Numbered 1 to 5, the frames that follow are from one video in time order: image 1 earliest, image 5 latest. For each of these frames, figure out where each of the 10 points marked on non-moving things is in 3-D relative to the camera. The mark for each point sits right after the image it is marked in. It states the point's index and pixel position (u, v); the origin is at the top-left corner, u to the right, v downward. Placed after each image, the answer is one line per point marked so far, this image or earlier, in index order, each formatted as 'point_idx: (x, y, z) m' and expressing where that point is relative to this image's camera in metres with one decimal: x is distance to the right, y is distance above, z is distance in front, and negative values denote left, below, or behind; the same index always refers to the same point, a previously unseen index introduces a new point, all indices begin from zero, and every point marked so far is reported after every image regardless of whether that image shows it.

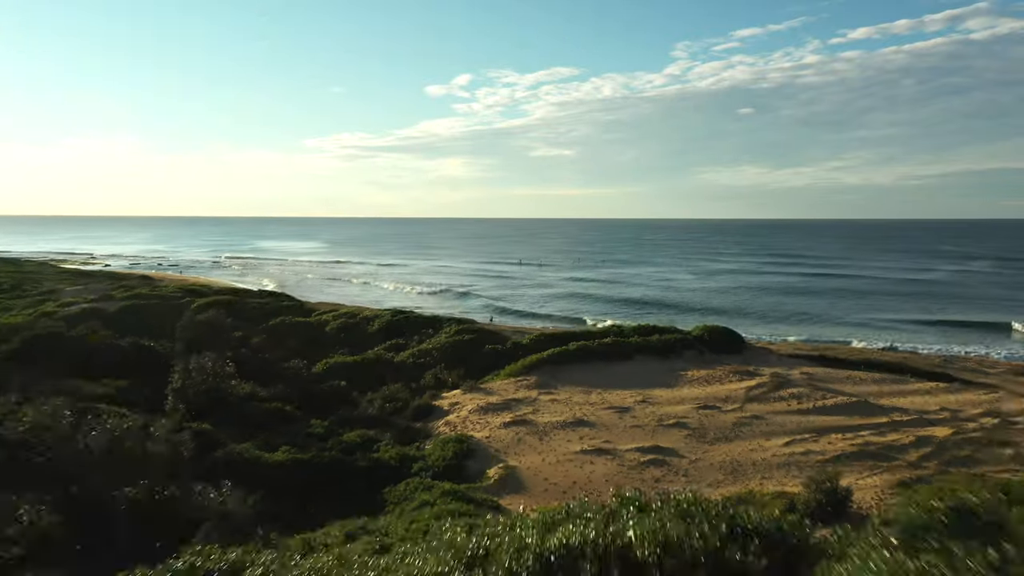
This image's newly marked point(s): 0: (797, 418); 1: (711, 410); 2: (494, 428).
0: (+8.7, -3.9, +18.7) m
1: (+6.4, -3.9, +19.6) m
2: (-0.6, -4.3, +19.0) m
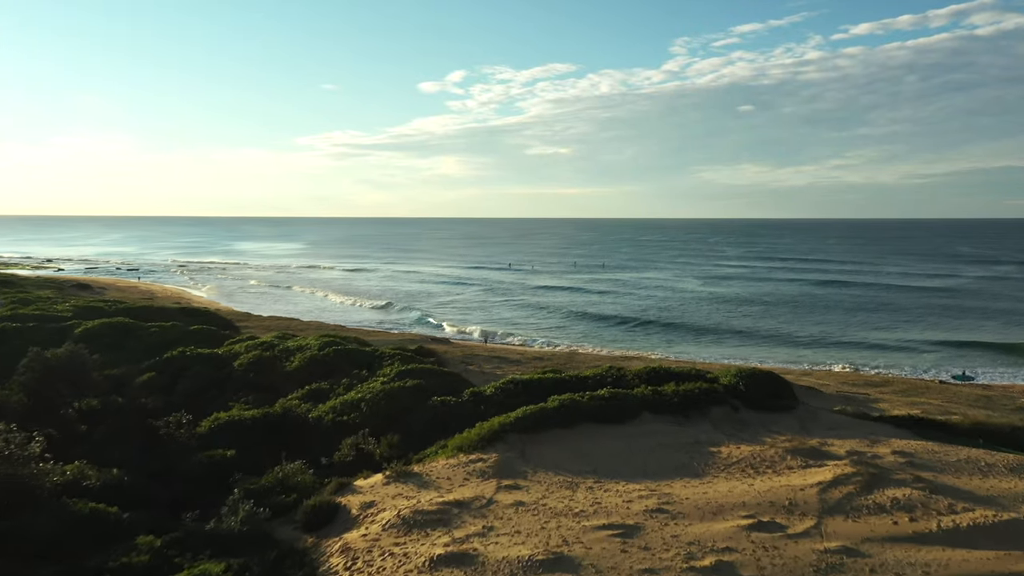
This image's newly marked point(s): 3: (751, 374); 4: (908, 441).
0: (+7.4, -4.8, +11.2) m
1: (+5.1, -4.8, +12.1) m
2: (-1.8, -5.2, +11.4) m
3: (+7.5, -2.7, +19.3) m
4: (+10.1, -3.9, +15.8) m
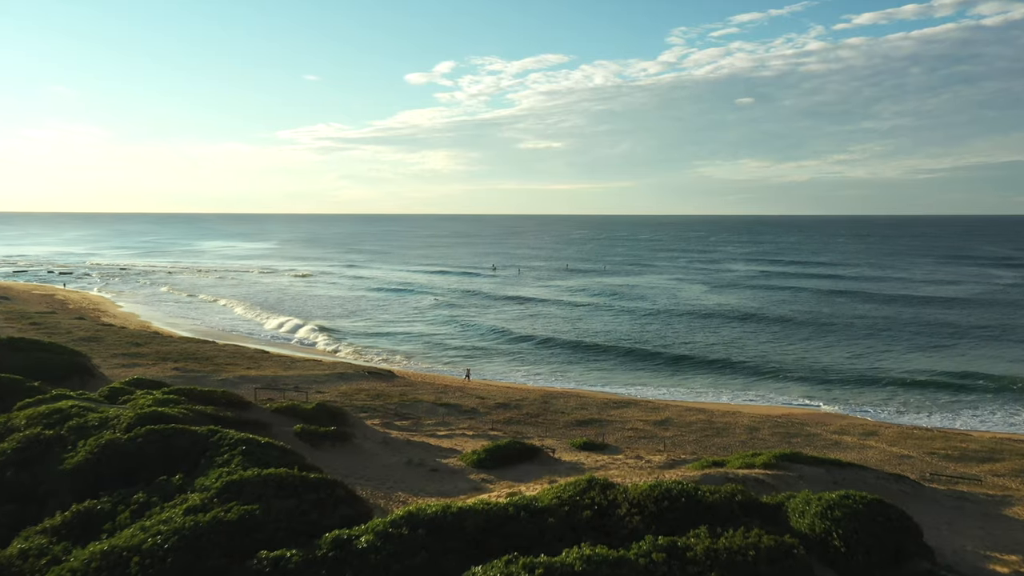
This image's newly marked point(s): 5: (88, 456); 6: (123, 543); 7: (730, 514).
0: (+5.7, -5.9, +2.4) m
1: (+3.4, -5.8, +3.2) m
2: (-3.6, -6.3, +2.6) m
3: (+5.7, -3.7, +10.5) m
4: (+8.4, -5.0, +7.0) m
5: (-9.6, -3.9, +14.2) m
6: (-7.0, -4.6, +11.3) m
7: (+3.8, -3.8, +10.7) m
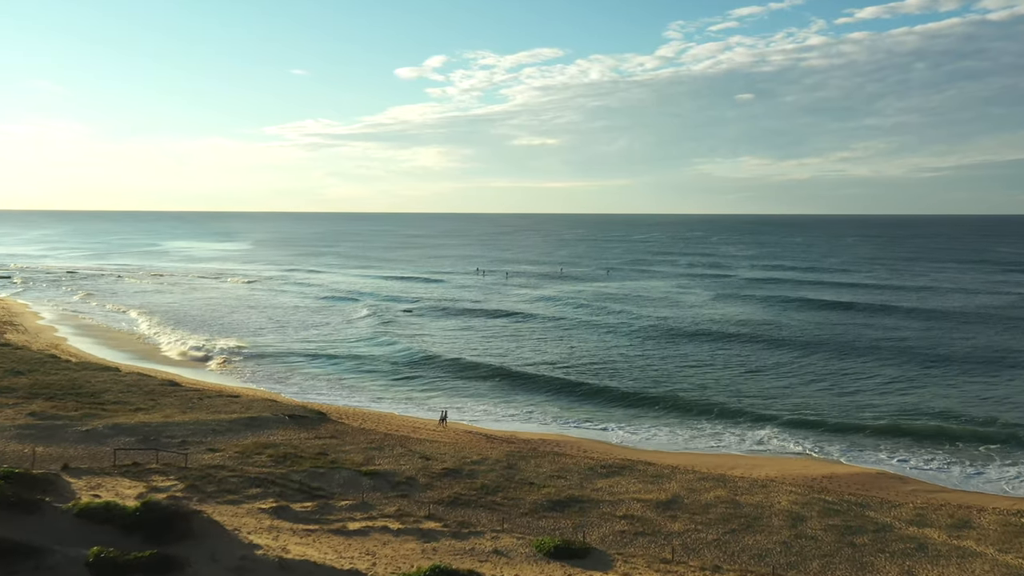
0: (+4.3, -6.7, -4.3) m
1: (+2.0, -6.7, -3.4) m
2: (-4.9, -7.1, -4.1) m
3: (+4.3, -4.5, +3.9) m
4: (+7.0, -5.8, +0.4) m
5: (-11.0, -4.7, +7.4) m
6: (-8.4, -5.4, +4.6) m
7: (+2.4, -4.6, +4.1) m
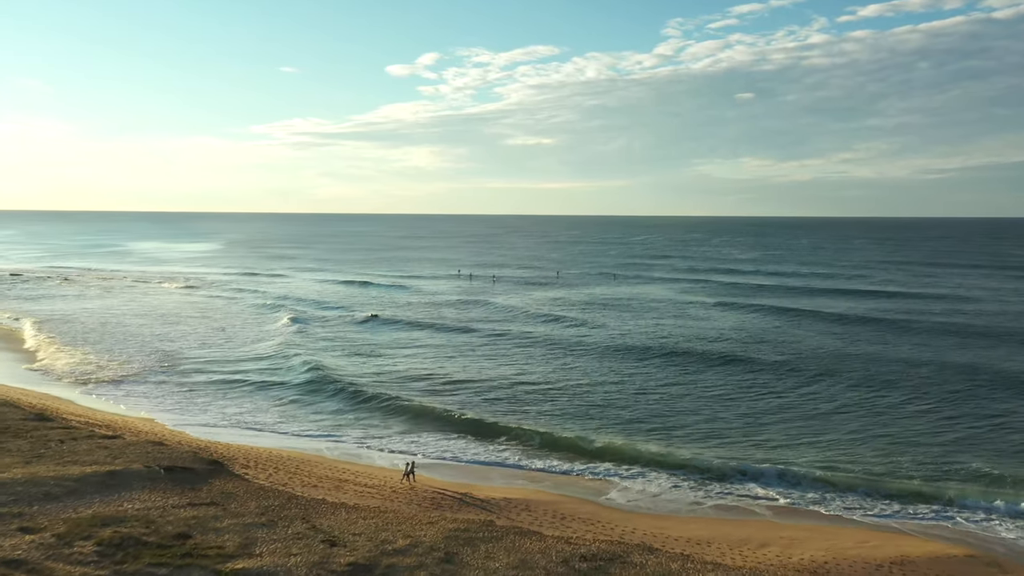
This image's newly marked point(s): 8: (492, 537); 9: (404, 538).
0: (+3.1, -6.9, -10.3) m
1: (+0.8, -6.8, -9.5) m
2: (-6.2, -7.2, -10.3) m
3: (+3.1, -4.7, -2.2) m
4: (+5.7, -6.0, -5.7) m
5: (-12.3, -4.8, +1.3) m
6: (-9.7, -5.5, -1.6) m
7: (+1.1, -4.8, -2.0) m
8: (-0.5, -5.9, +14.9) m
9: (-2.5, -5.9, +14.6) m
